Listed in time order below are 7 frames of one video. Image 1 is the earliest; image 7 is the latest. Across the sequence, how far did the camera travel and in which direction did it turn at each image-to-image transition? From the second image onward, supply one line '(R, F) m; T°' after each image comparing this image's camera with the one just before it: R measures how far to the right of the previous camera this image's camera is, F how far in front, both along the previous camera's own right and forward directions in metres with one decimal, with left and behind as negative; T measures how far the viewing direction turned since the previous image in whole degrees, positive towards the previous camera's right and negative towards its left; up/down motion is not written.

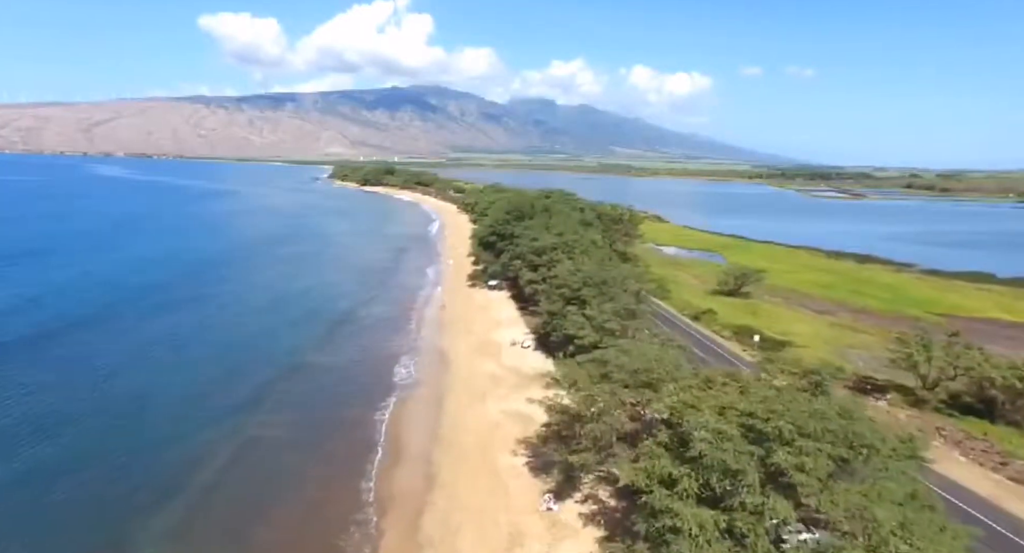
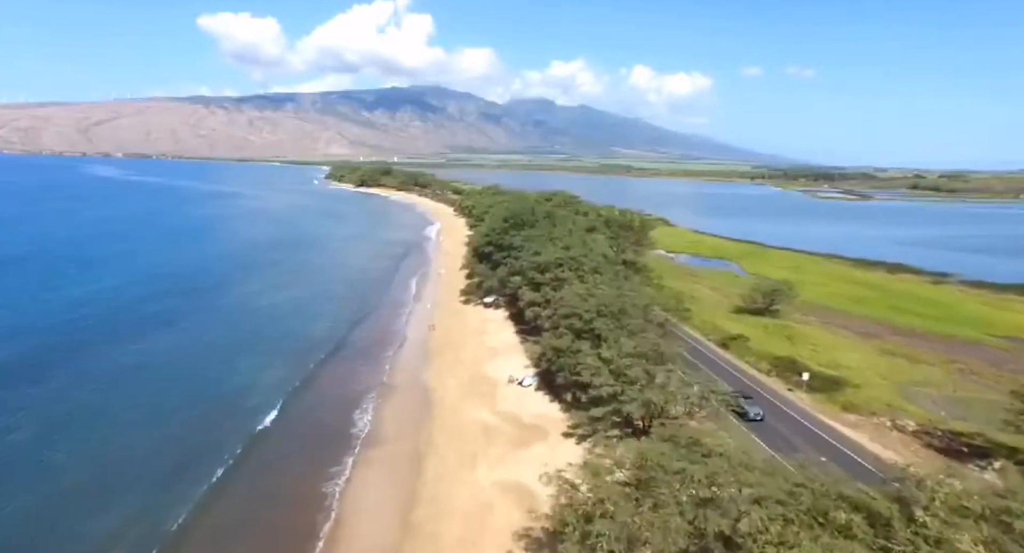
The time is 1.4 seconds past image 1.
(+0.1, +5.7) m; 0°
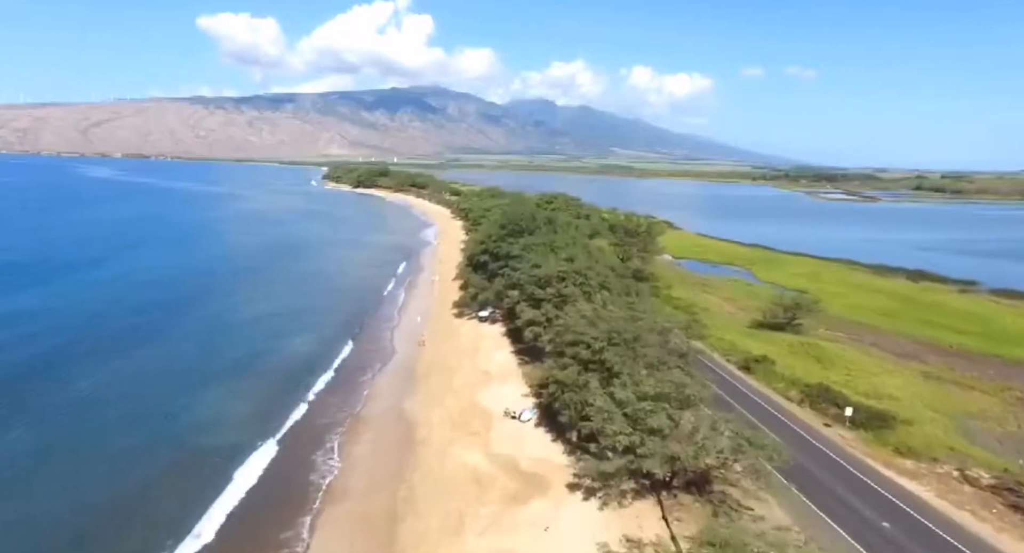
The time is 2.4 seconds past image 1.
(+0.2, +3.8) m; 0°
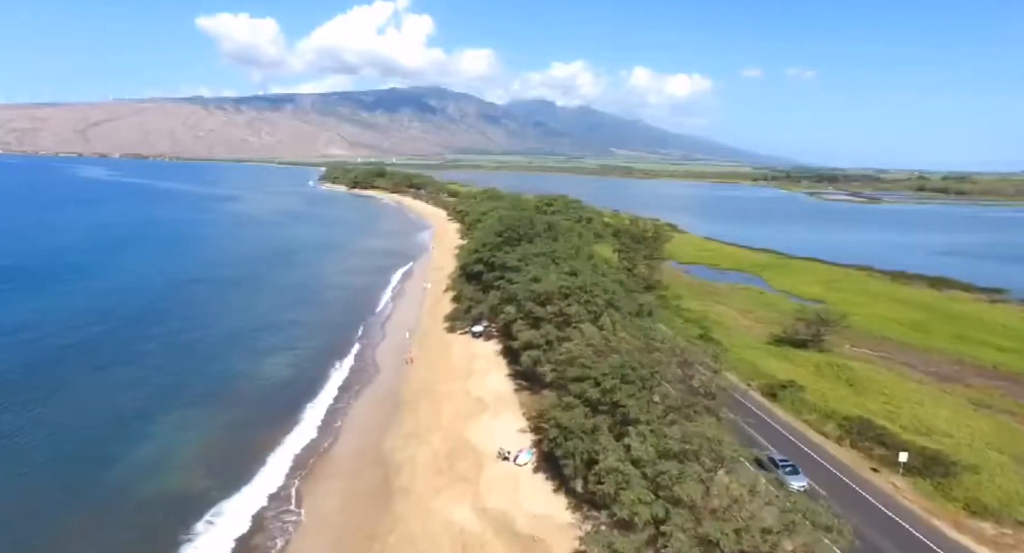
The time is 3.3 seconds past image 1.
(+0.2, +3.5) m; 0°
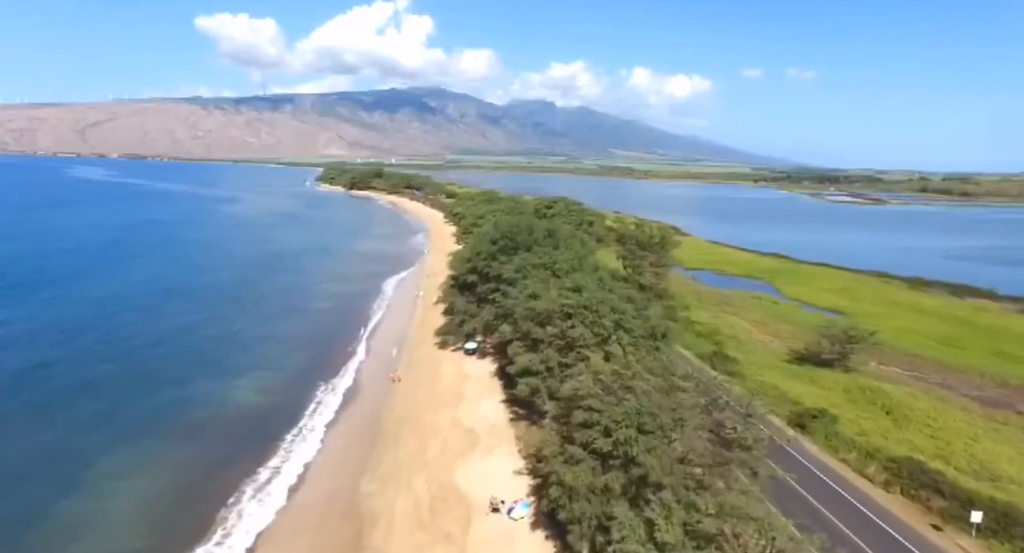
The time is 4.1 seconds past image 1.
(+0.2, +3.2) m; 0°
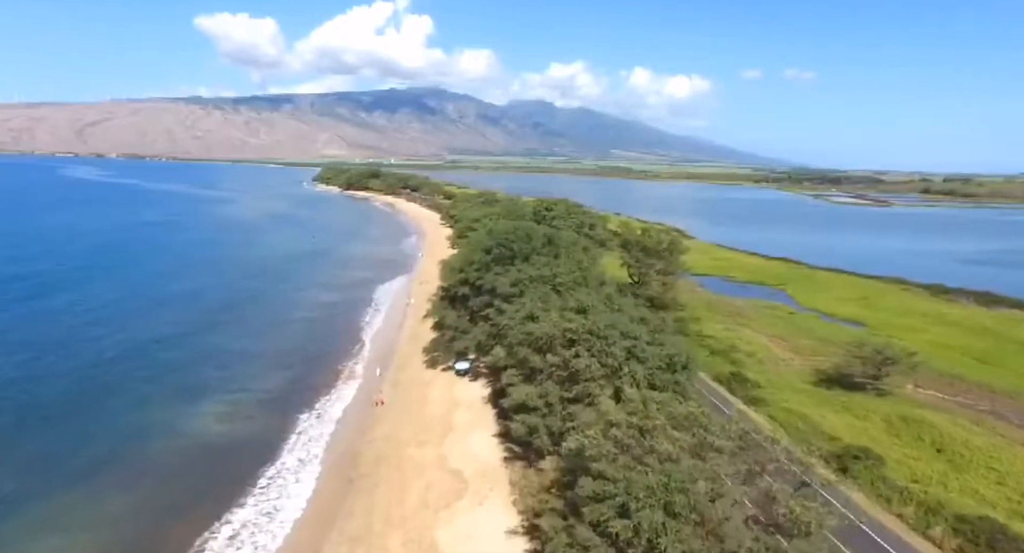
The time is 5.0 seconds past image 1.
(+0.2, +3.4) m; 0°
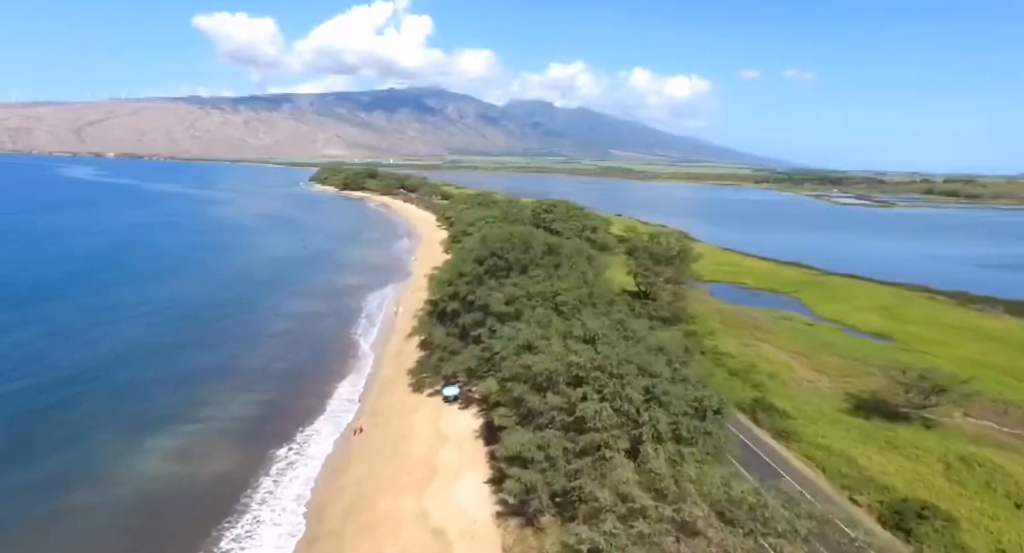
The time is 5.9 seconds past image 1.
(+0.2, +3.6) m; 0°
